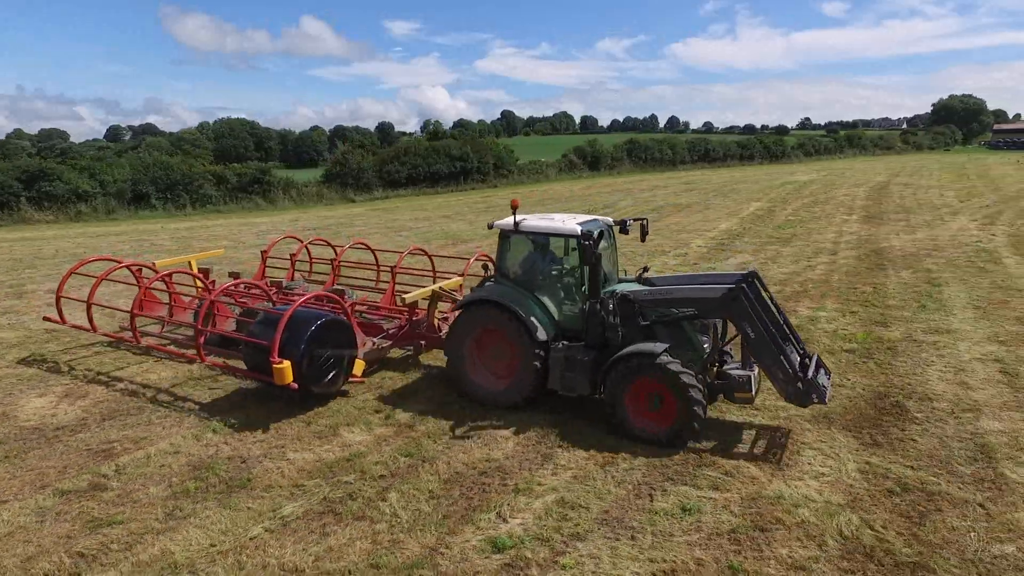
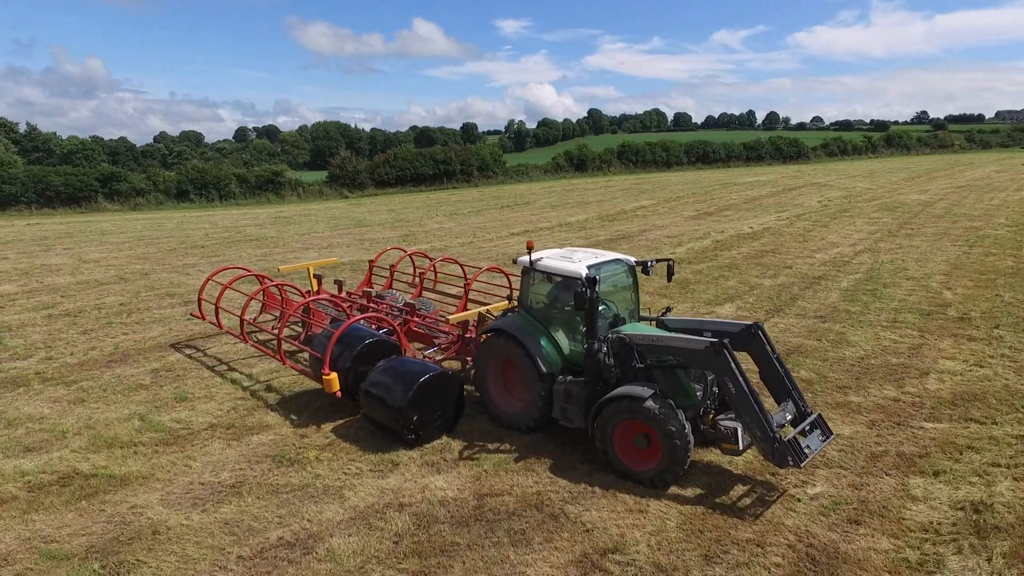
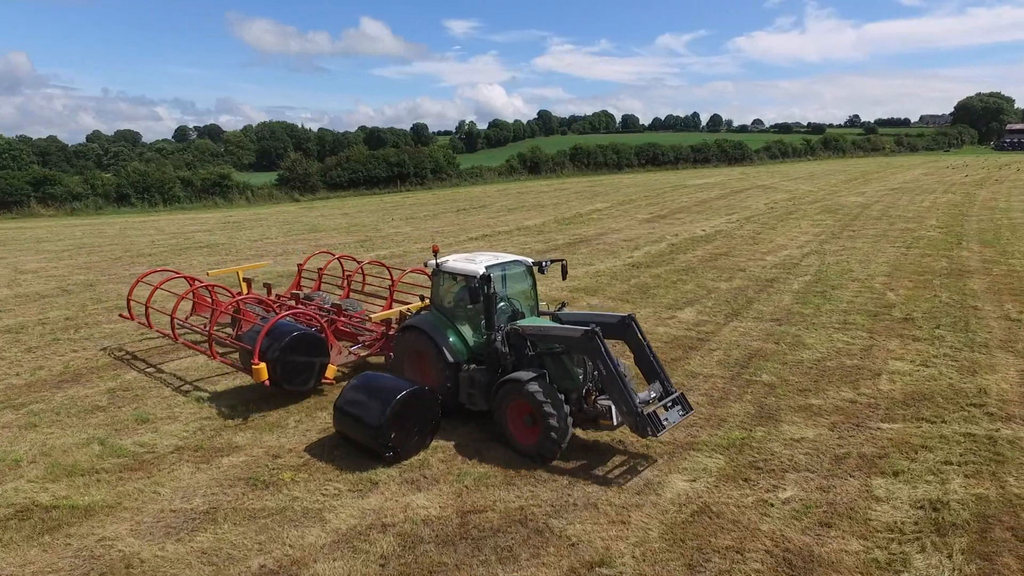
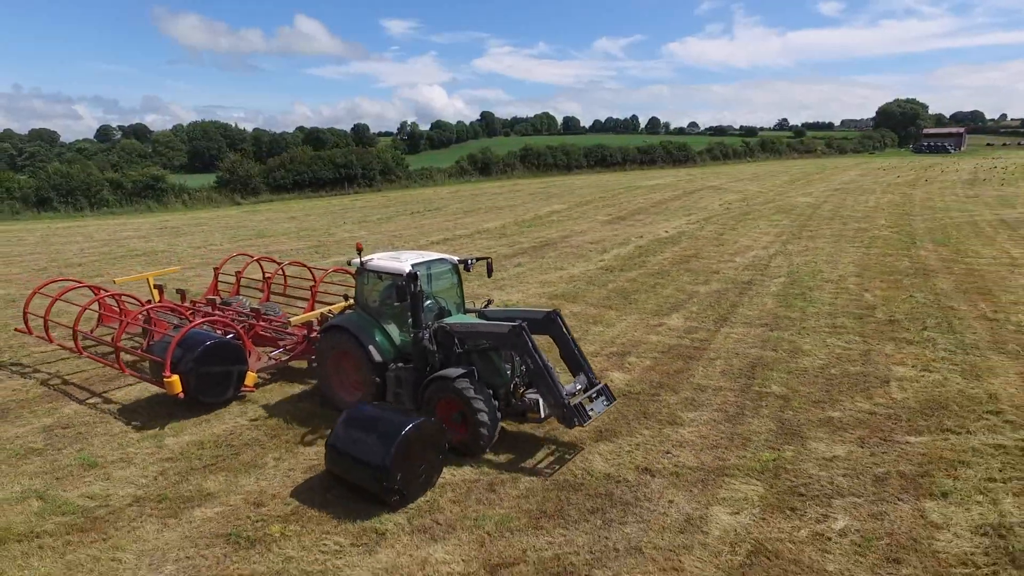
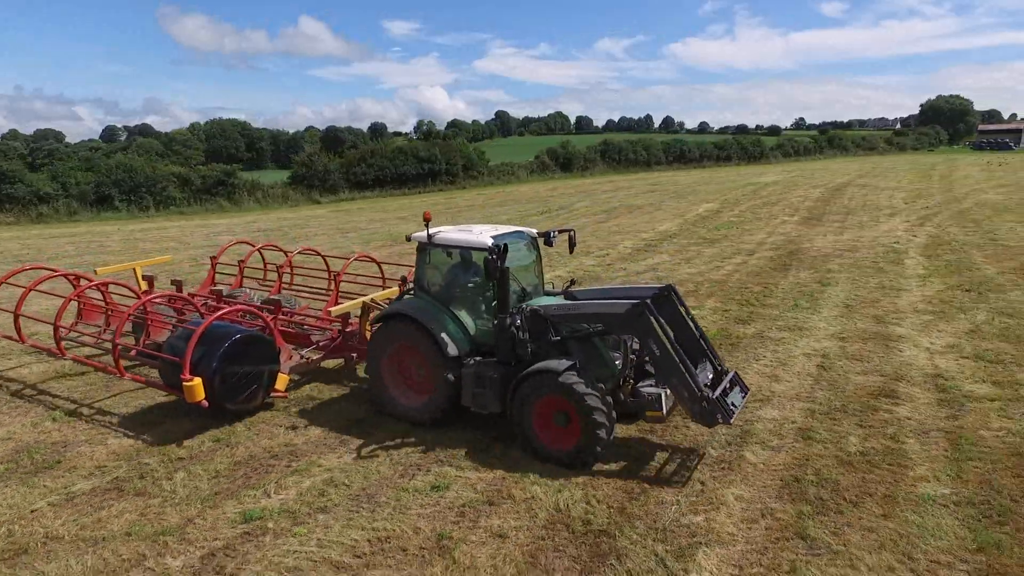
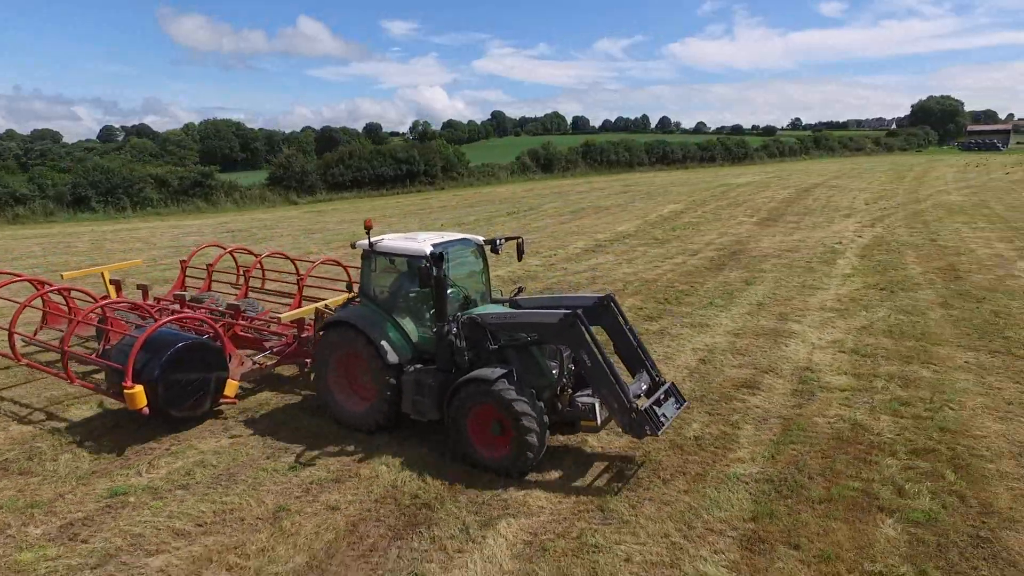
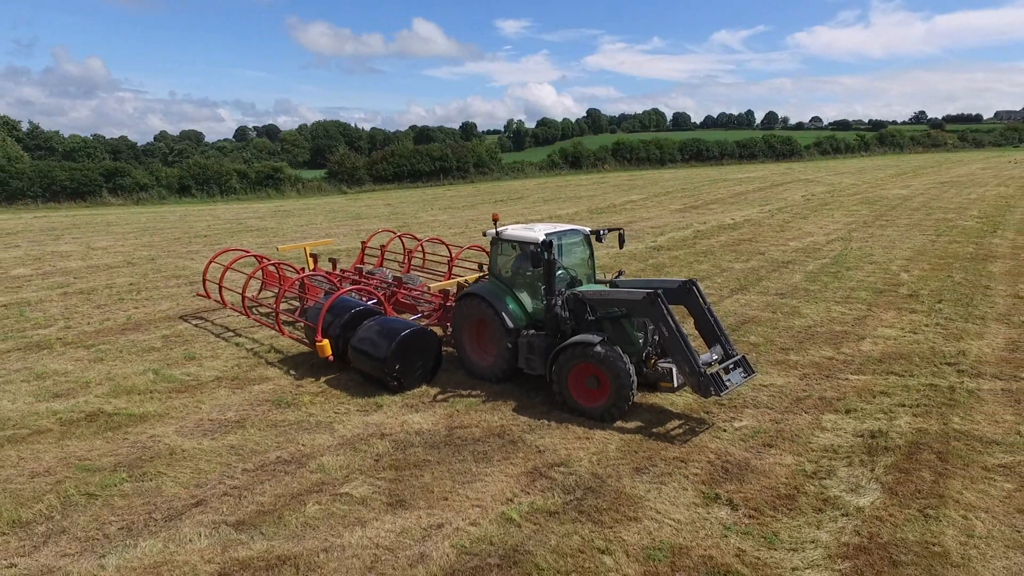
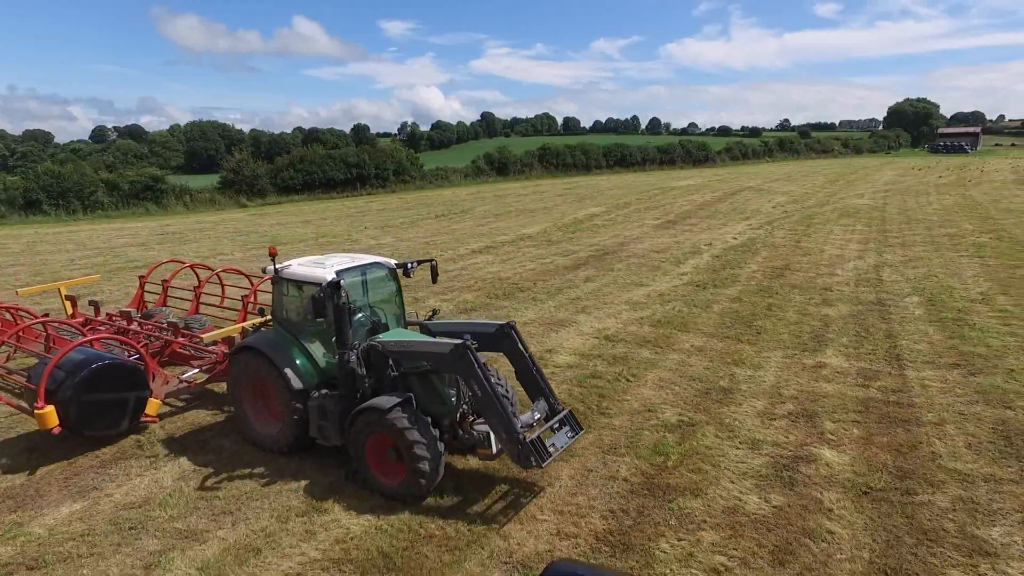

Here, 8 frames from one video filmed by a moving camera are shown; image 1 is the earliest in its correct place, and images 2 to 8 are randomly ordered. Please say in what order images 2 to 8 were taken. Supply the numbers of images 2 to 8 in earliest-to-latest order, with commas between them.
5, 6, 8, 4, 3, 2, 7
